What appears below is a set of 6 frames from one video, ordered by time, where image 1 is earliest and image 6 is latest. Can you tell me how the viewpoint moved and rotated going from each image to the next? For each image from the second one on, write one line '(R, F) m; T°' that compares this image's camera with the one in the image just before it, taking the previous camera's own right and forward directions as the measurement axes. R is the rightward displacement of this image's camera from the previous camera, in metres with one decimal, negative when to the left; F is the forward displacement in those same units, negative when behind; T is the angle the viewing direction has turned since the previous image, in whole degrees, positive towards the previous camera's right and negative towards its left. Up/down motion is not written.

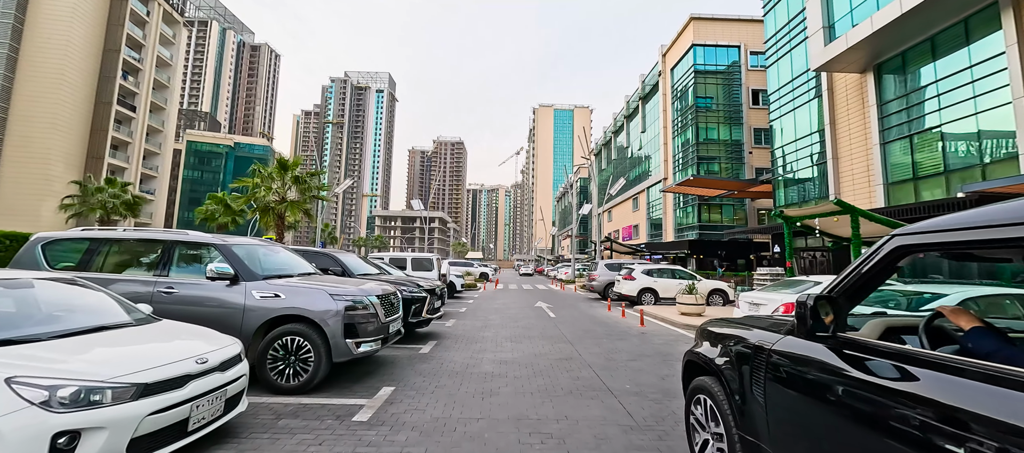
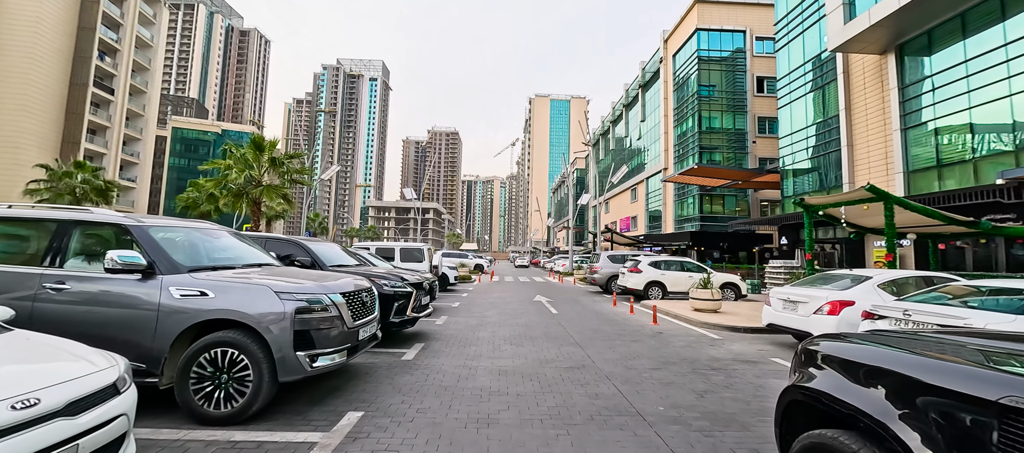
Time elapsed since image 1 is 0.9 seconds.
(-0.1, +1.1) m; +1°
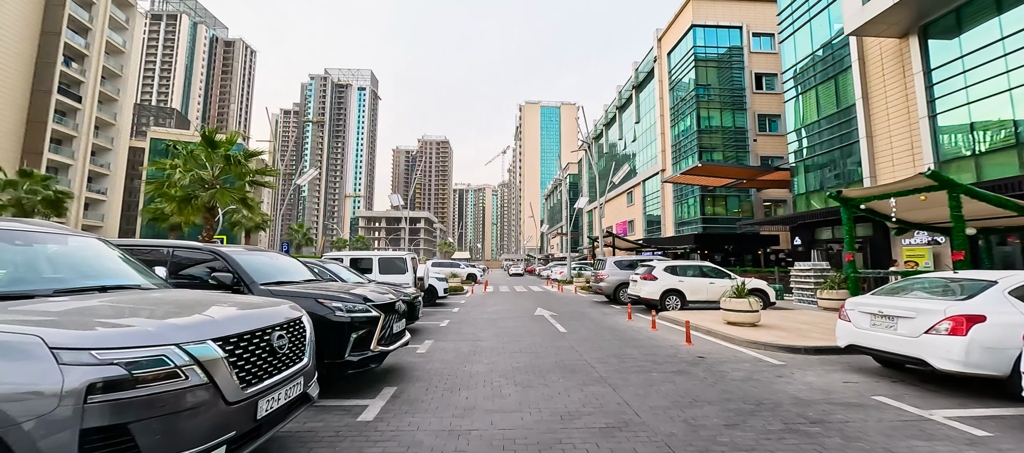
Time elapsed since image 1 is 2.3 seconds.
(-0.1, +1.8) m; +1°
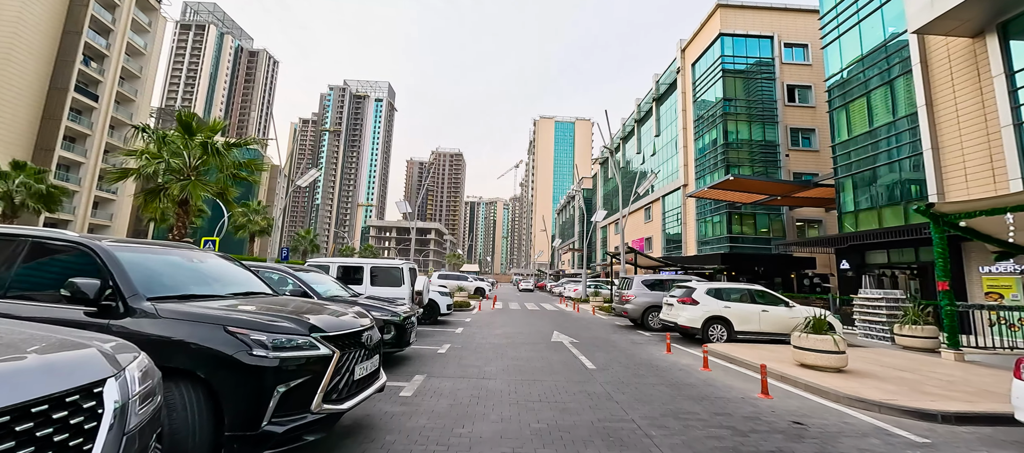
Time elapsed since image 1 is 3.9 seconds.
(-0.2, +1.7) m; -2°
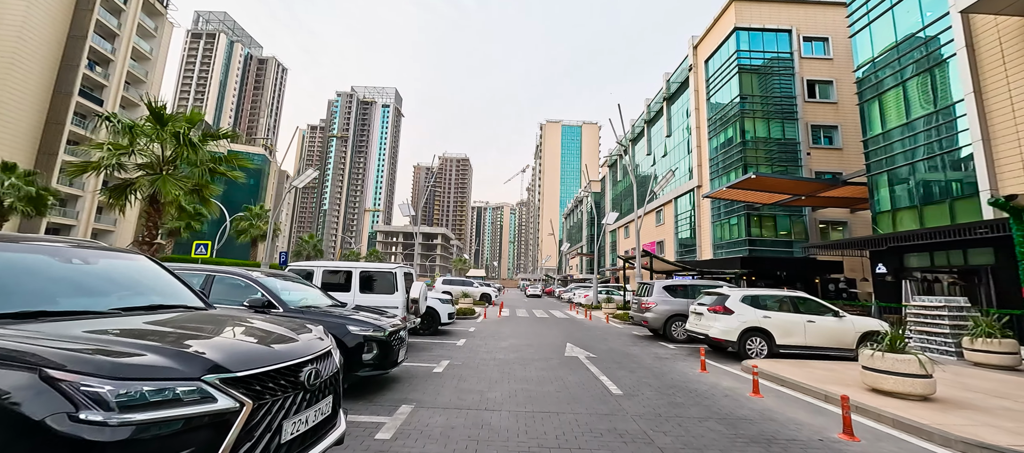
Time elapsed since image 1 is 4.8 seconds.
(0.0, +1.2) m; -1°
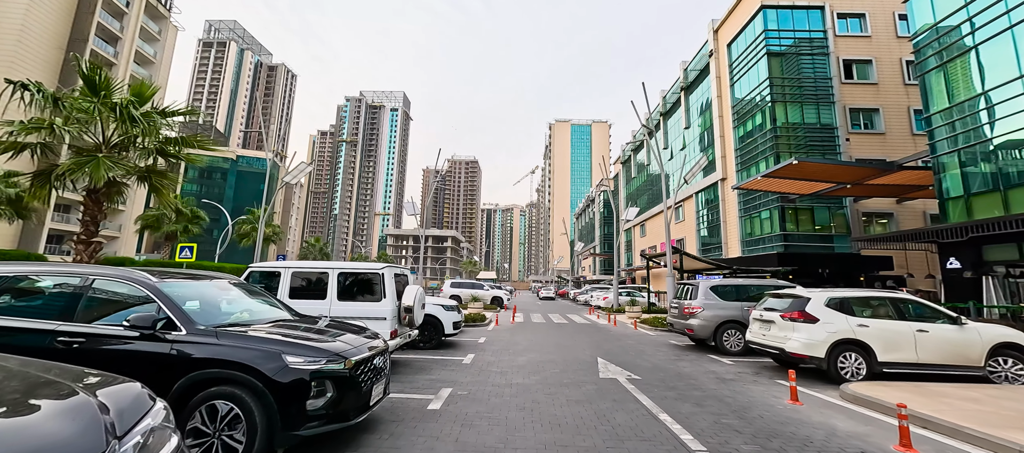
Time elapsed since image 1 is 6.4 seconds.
(-0.2, +1.9) m; -2°
